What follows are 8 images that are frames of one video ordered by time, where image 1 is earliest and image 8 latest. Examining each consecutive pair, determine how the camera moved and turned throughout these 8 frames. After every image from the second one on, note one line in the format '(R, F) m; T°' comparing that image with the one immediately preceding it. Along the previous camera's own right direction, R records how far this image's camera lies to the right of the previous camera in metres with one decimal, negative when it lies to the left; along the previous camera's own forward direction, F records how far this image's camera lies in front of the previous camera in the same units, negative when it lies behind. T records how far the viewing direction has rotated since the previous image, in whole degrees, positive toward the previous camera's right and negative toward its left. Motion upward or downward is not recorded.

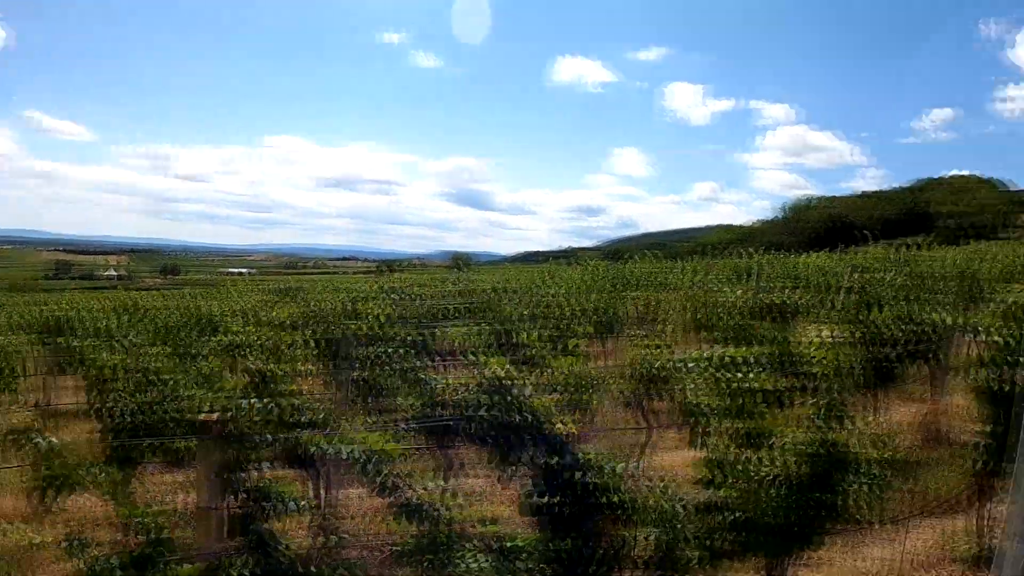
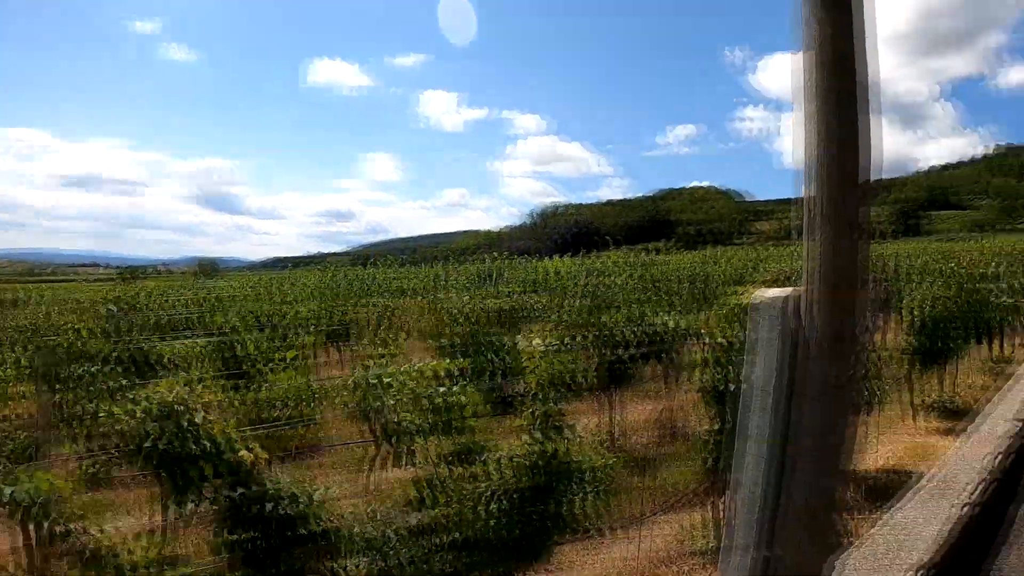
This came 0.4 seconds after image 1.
(+0.2, +0.3) m; +12°
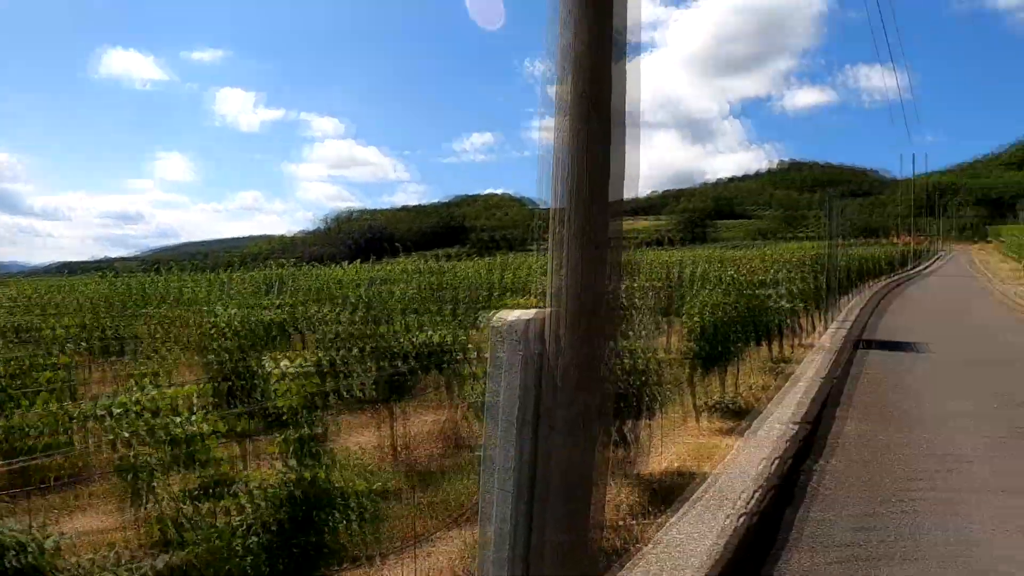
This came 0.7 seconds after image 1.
(+0.1, +0.2) m; +10°
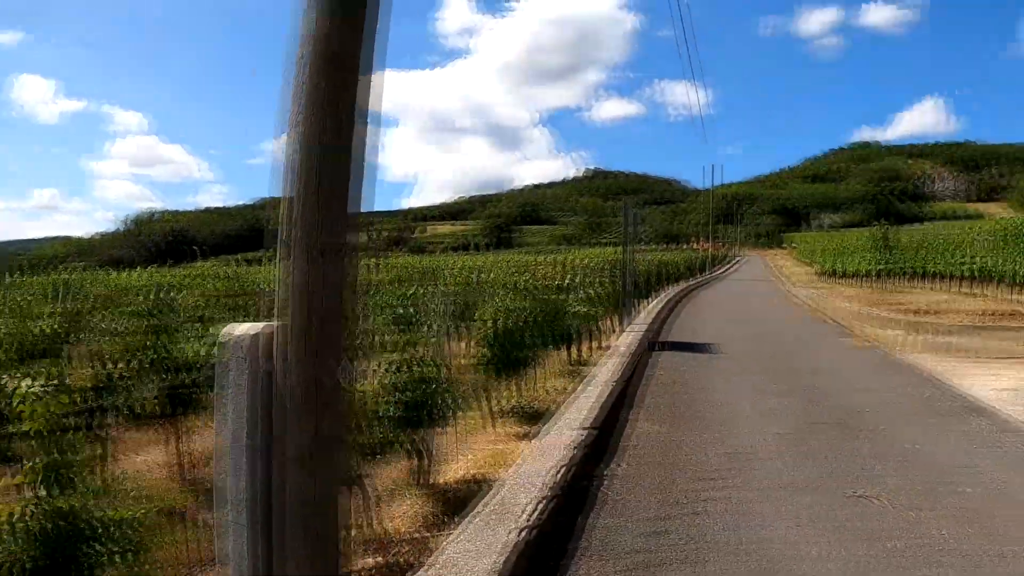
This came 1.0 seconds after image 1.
(+0.1, +0.1) m; +9°
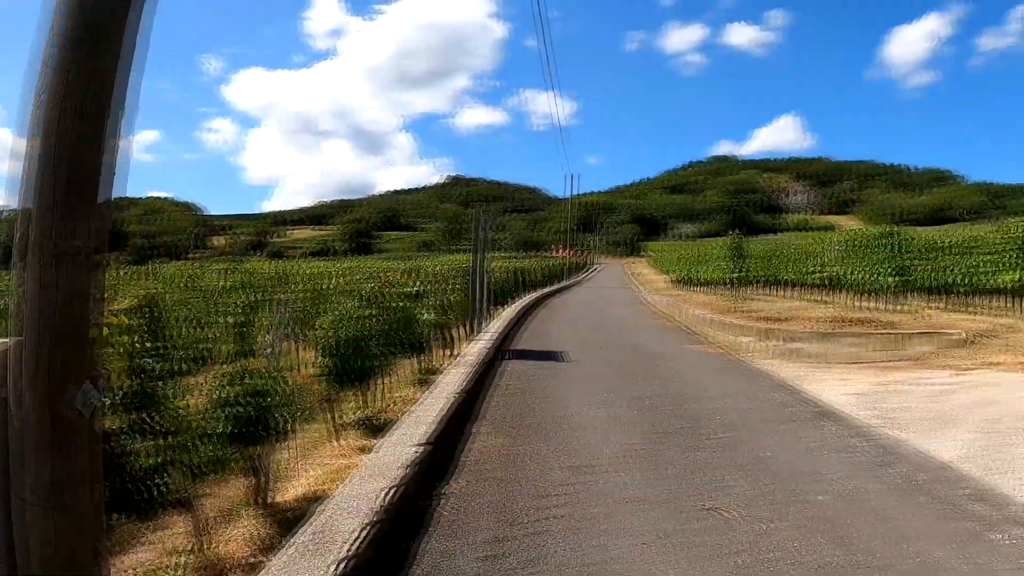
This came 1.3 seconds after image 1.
(+0.1, +0.3) m; +7°
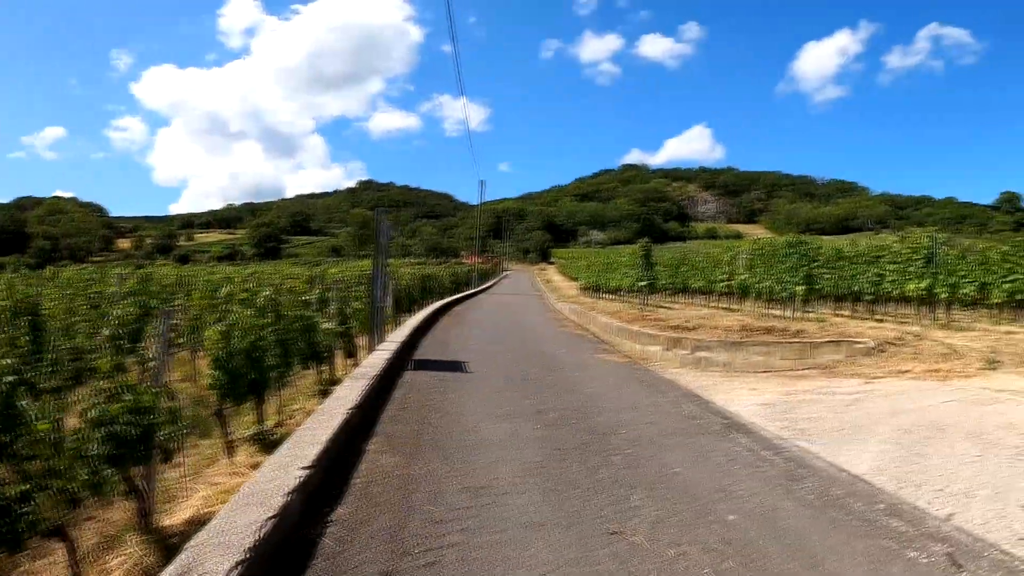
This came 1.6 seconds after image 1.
(+0.1, +0.3) m; +4°
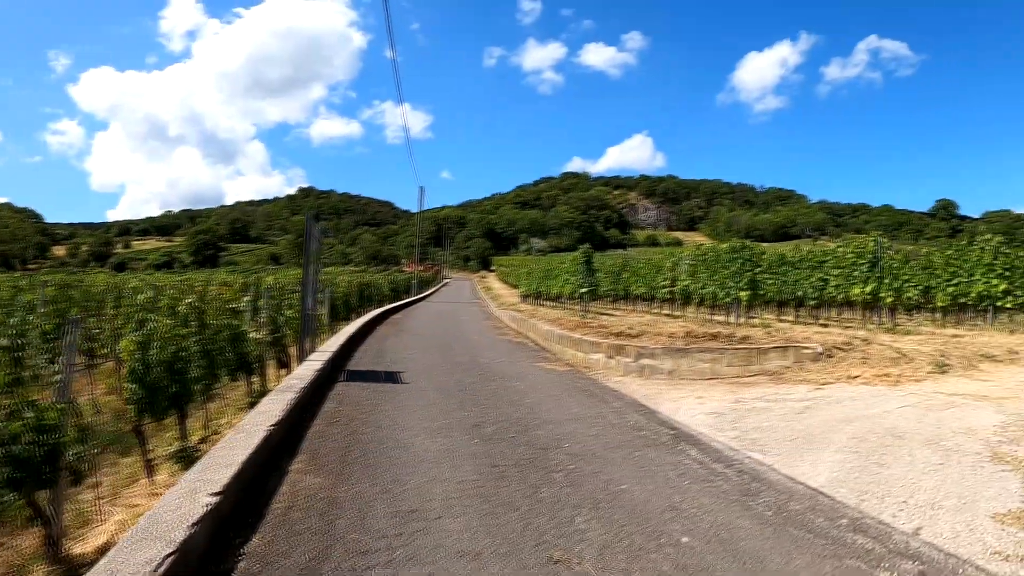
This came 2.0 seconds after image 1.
(0.0, +0.4) m; +3°
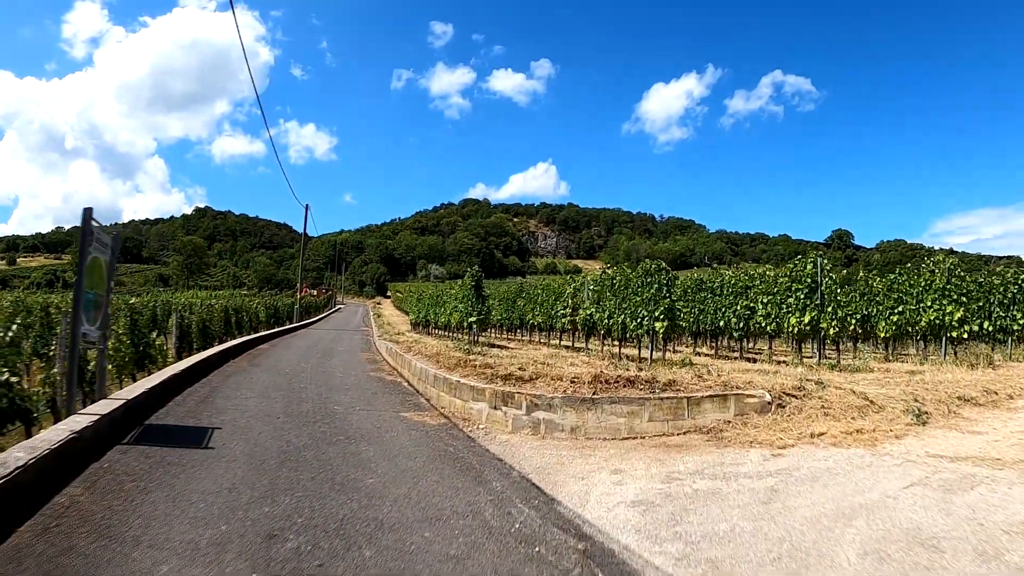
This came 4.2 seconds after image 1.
(+0.3, +2.2) m; +5°
